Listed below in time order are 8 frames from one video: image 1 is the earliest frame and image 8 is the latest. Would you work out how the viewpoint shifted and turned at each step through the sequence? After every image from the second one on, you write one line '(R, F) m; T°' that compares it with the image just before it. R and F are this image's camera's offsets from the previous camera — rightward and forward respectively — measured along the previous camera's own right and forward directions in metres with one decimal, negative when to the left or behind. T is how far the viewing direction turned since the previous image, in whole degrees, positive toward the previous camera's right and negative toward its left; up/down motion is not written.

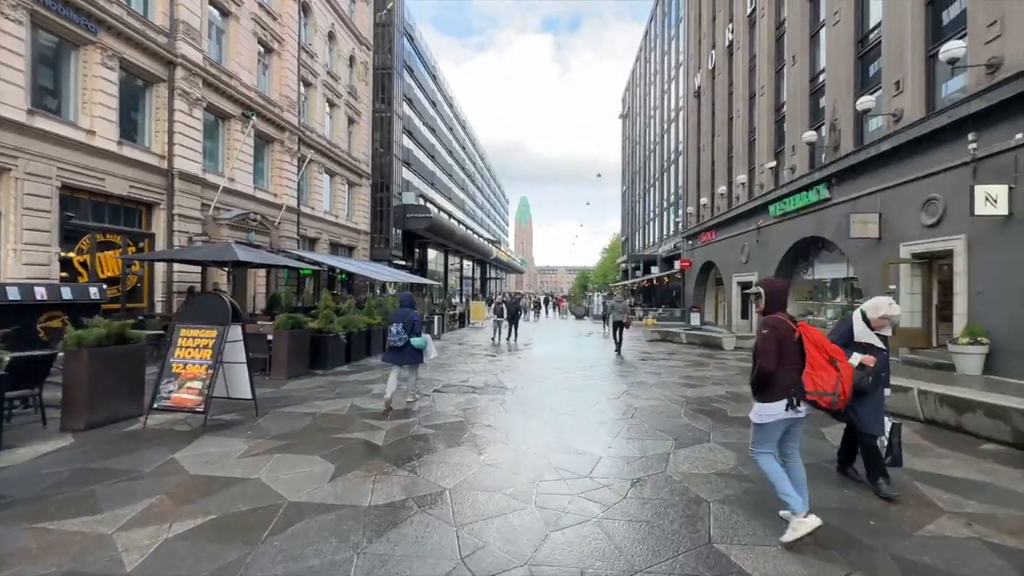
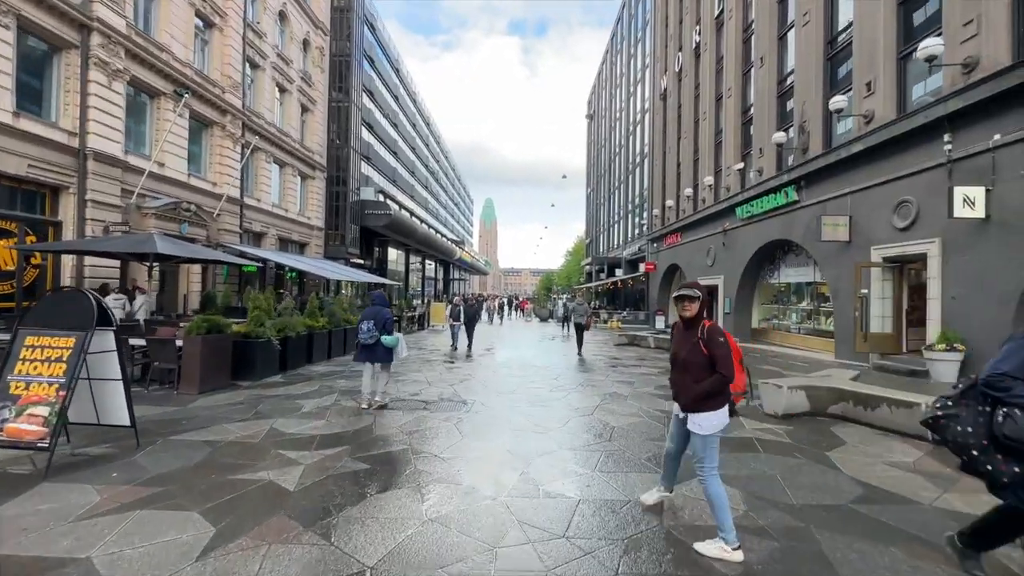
(+0.1, +1.1) m; +5°
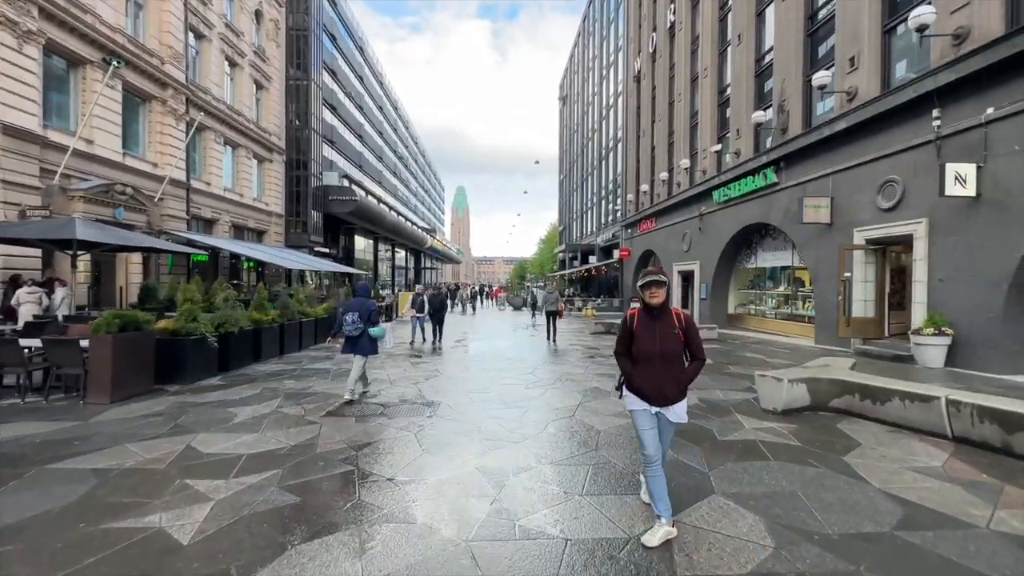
(+0.1, +0.9) m; +3°
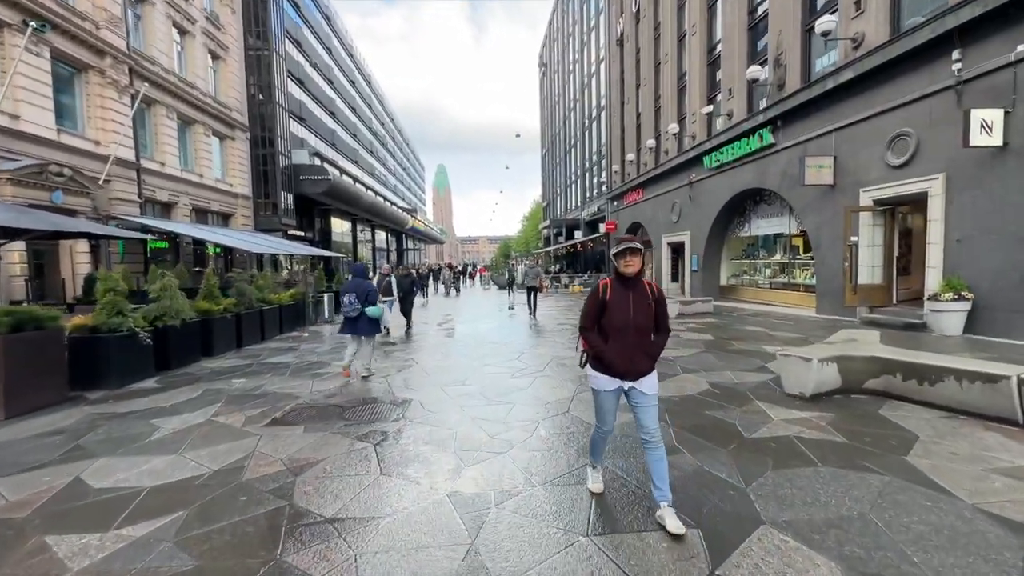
(+0.1, +1.0) m; +2°
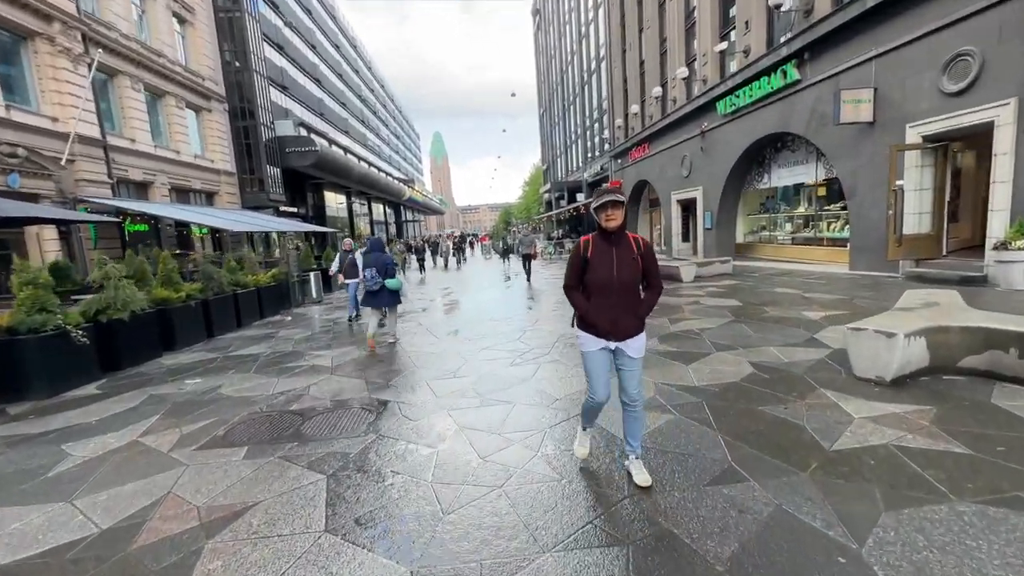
(+0.1, +1.1) m; -1°
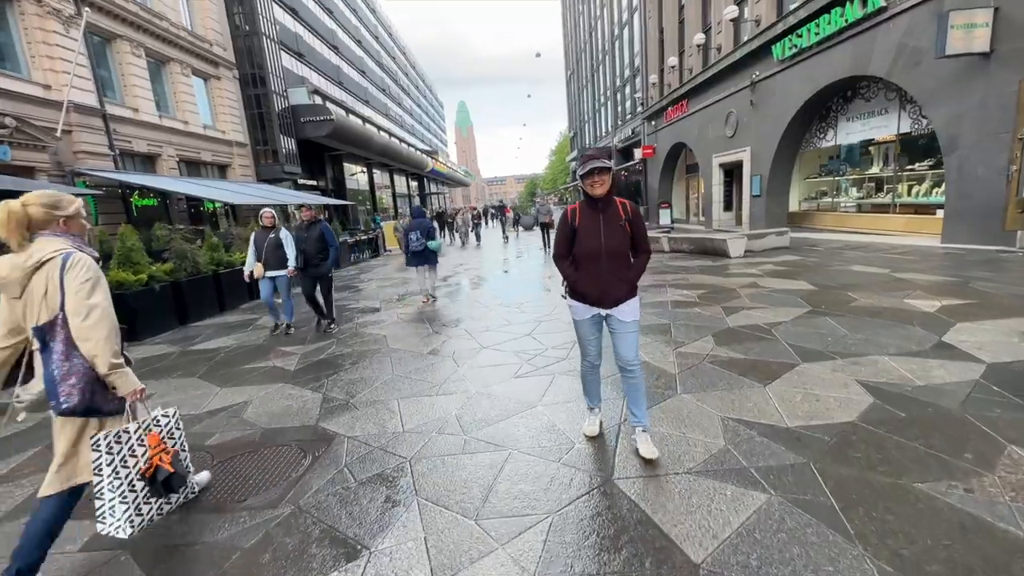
(+0.2, +1.5) m; -3°
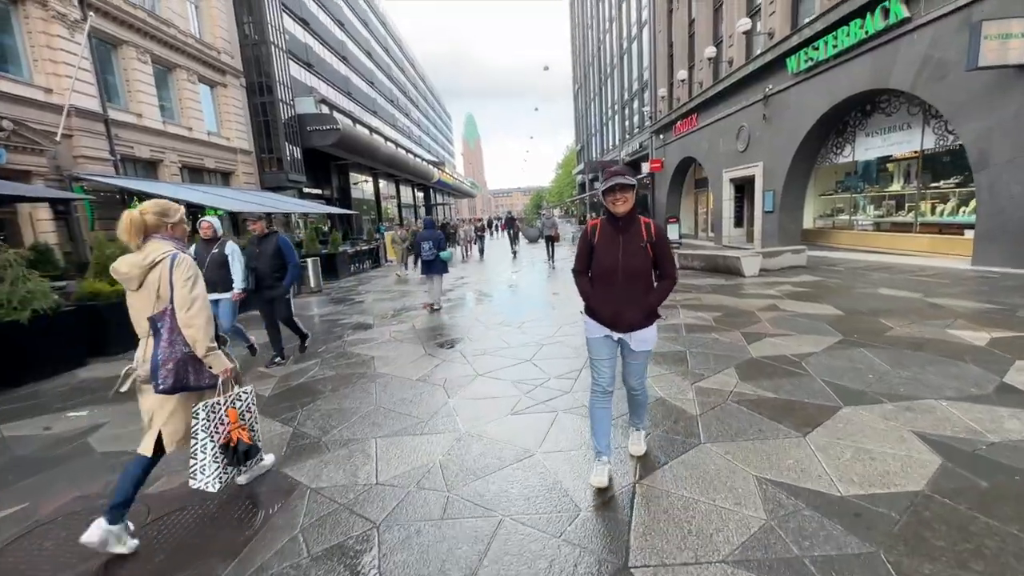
(0.0, +0.5) m; -1°
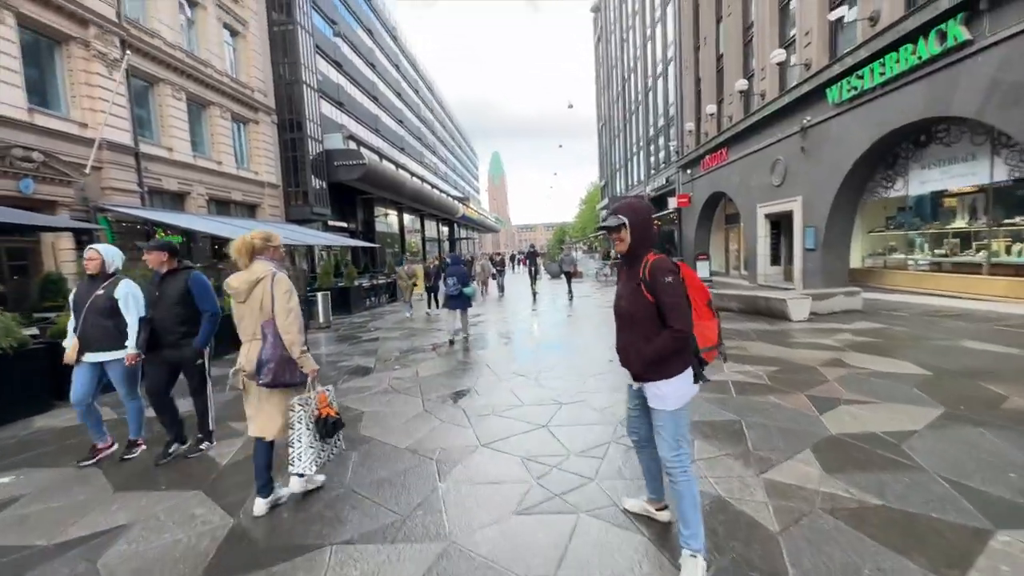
(+0.1, +0.8) m; -3°
